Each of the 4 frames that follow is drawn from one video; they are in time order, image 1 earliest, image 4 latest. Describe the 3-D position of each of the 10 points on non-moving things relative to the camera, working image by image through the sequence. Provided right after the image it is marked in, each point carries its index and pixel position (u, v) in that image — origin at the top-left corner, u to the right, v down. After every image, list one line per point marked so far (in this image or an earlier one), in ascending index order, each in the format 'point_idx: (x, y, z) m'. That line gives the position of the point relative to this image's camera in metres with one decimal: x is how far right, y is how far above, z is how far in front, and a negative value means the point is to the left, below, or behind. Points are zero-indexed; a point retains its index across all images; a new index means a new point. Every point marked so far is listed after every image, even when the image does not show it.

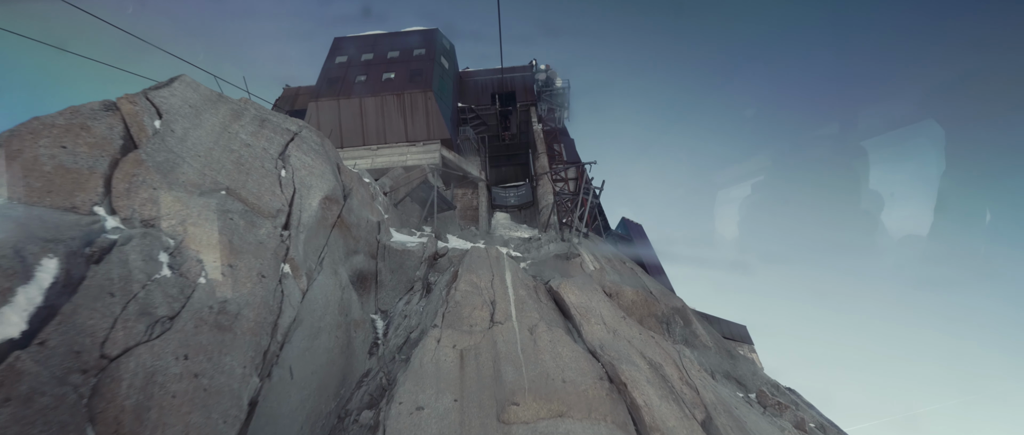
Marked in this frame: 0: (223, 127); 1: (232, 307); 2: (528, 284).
0: (-4.2, +1.3, +6.3) m
1: (-2.6, -0.8, +4.1) m
2: (+0.3, -1.1, +7.4) m
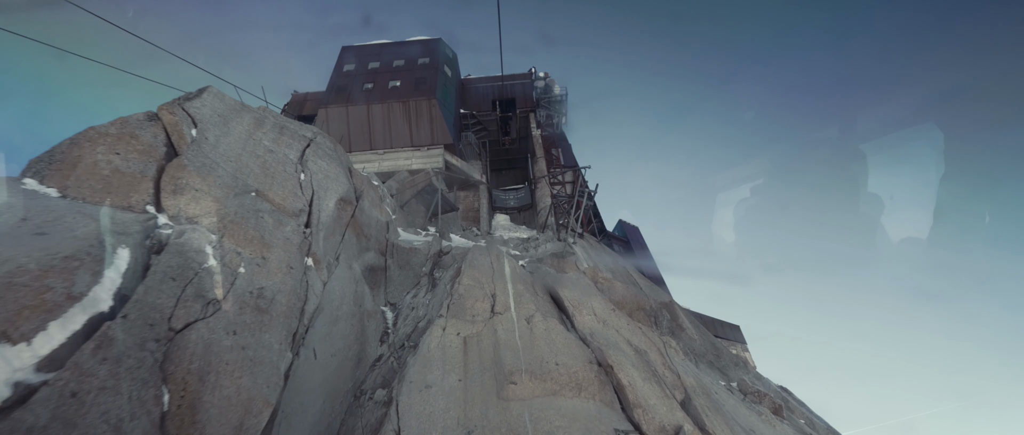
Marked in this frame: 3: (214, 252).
0: (-4.2, +1.3, +7.0) m
1: (-2.6, -0.8, +4.7) m
2: (+0.2, -1.1, +8.0) m
3: (-3.1, -0.4, +4.6) m
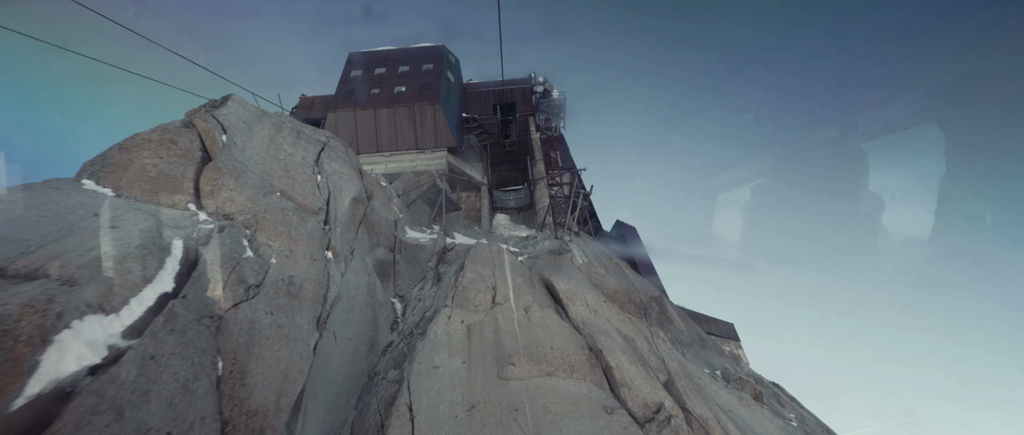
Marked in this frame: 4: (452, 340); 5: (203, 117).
0: (-4.2, +1.4, +7.6) m
1: (-2.6, -0.8, +5.3) m
2: (+0.2, -1.1, +8.6) m
3: (-3.1, -0.3, +5.2) m
4: (-0.9, -1.9, +6.7) m
5: (-4.6, +1.5, +6.6) m
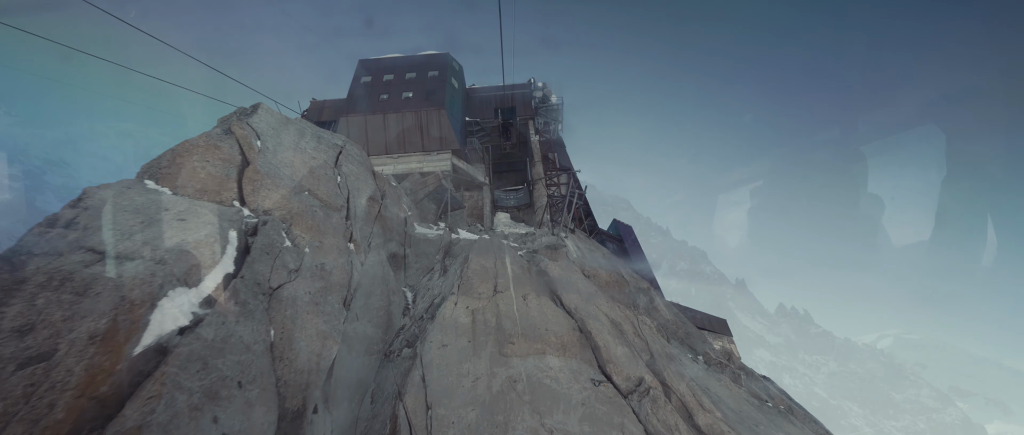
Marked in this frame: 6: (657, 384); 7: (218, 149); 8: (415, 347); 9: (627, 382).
0: (-4.2, +1.4, +8.5) m
1: (-2.6, -0.7, +6.2) m
2: (+0.2, -1.0, +9.5) m
3: (-3.1, -0.3, +6.1) m
4: (-0.9, -1.8, +7.6) m
5: (-4.6, +1.6, +7.4) m
6: (+2.3, -2.6, +6.9) m
7: (-4.5, +1.1, +6.8) m
8: (-1.6, -2.1, +7.2) m
9: (+1.8, -2.6, +6.8) m
